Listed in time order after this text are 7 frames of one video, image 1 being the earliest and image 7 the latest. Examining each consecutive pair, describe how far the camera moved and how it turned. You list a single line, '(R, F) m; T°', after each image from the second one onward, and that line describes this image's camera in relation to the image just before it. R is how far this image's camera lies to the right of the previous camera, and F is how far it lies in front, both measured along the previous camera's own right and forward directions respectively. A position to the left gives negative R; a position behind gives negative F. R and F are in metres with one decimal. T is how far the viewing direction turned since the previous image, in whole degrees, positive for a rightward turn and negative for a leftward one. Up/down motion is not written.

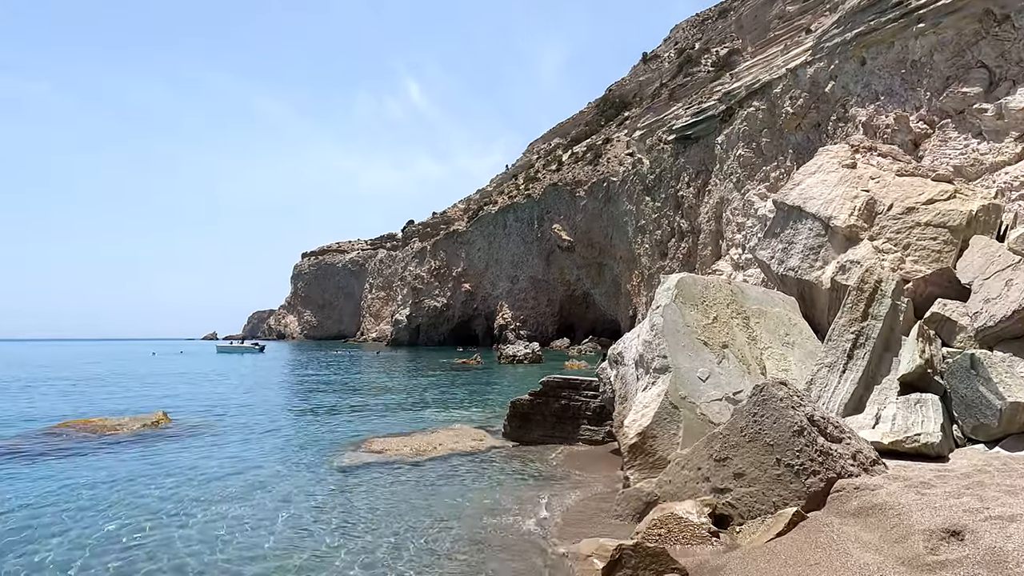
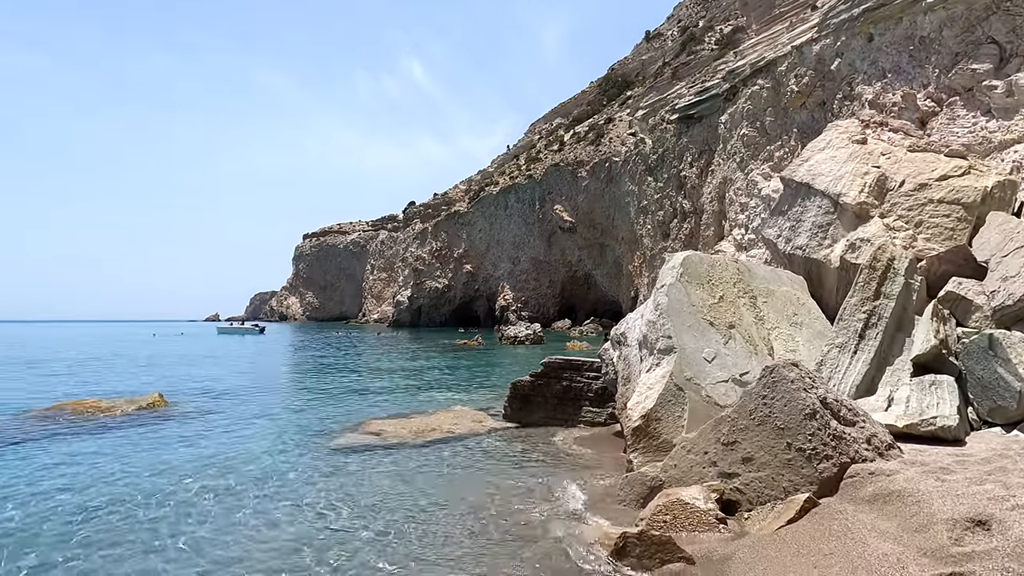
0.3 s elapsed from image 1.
(0.0, +0.3) m; 0°
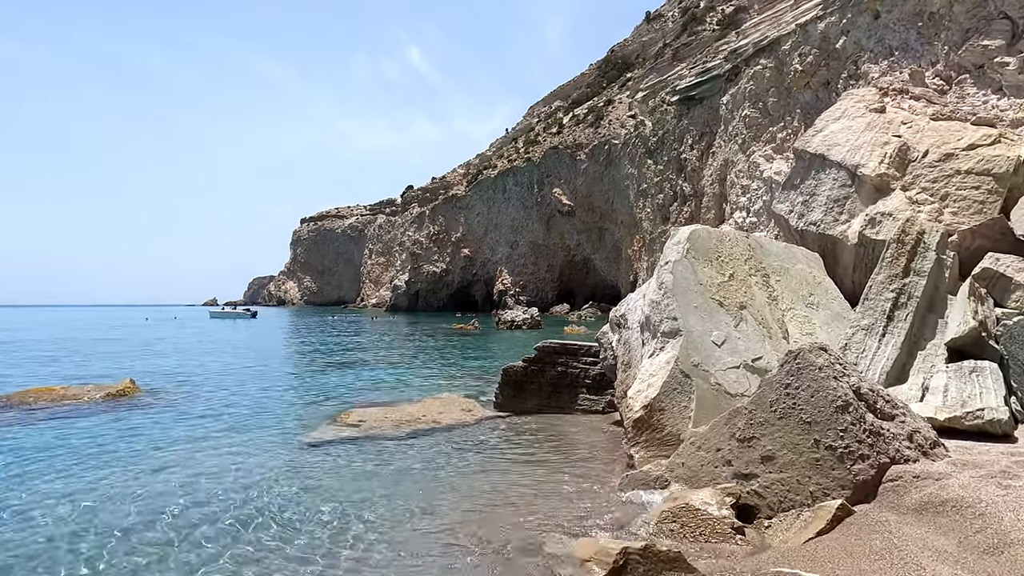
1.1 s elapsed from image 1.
(+0.1, +1.0) m; 0°
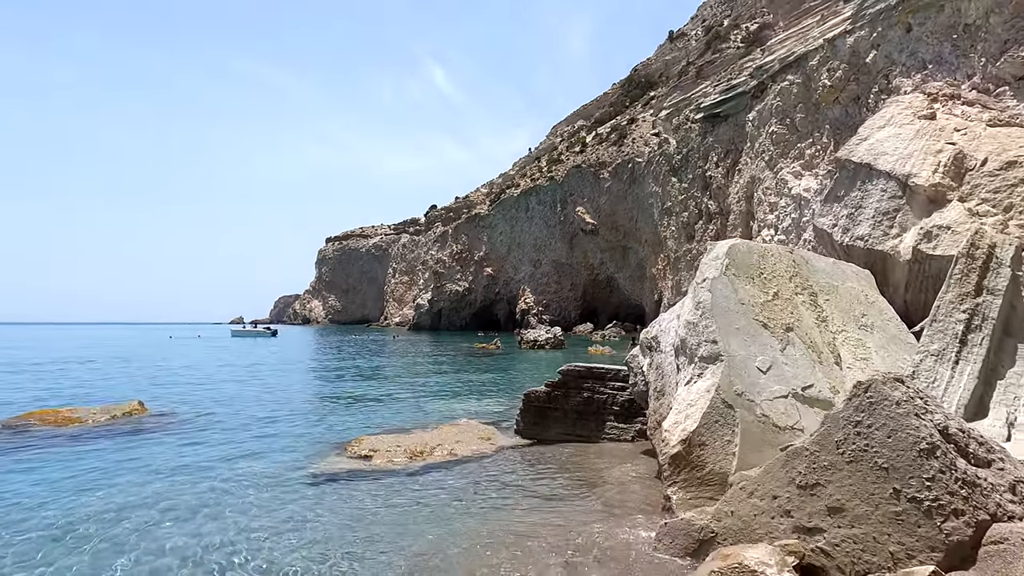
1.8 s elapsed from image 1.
(0.0, +0.8) m; -2°
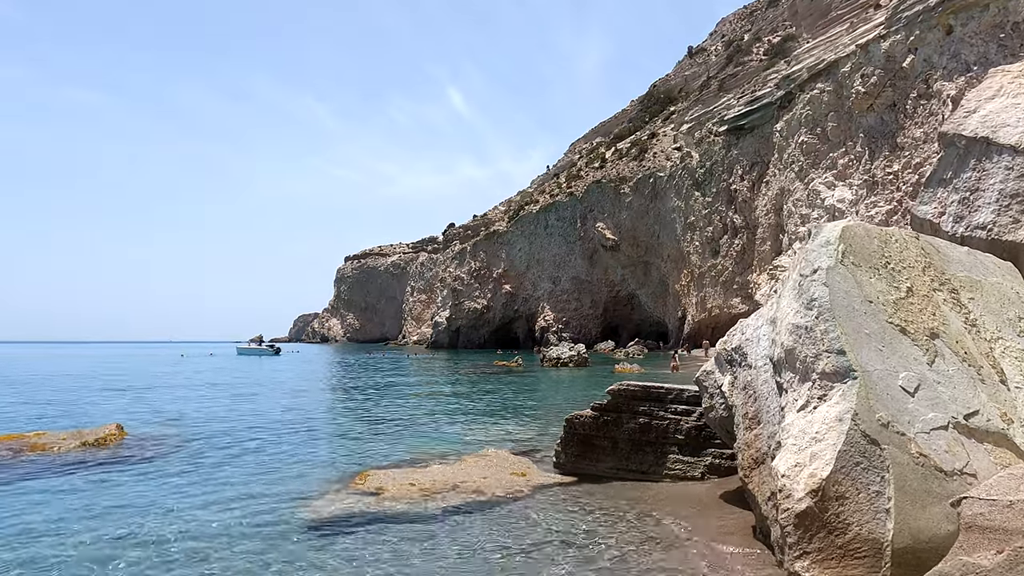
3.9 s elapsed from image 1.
(-0.3, +2.1) m; -2°
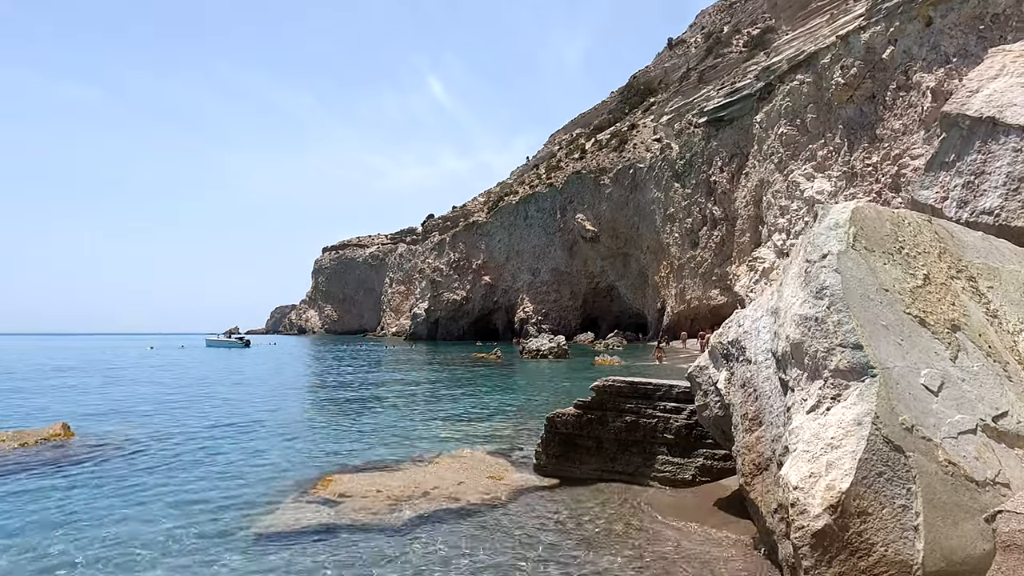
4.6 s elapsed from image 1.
(0.0, +0.8) m; +2°
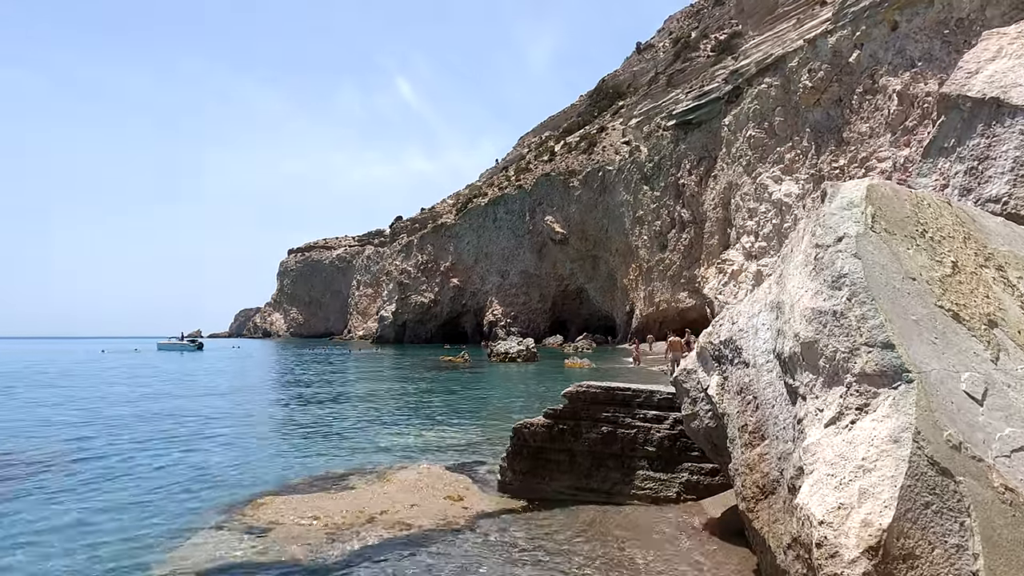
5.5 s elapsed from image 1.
(+0.1, +1.1) m; +3°
